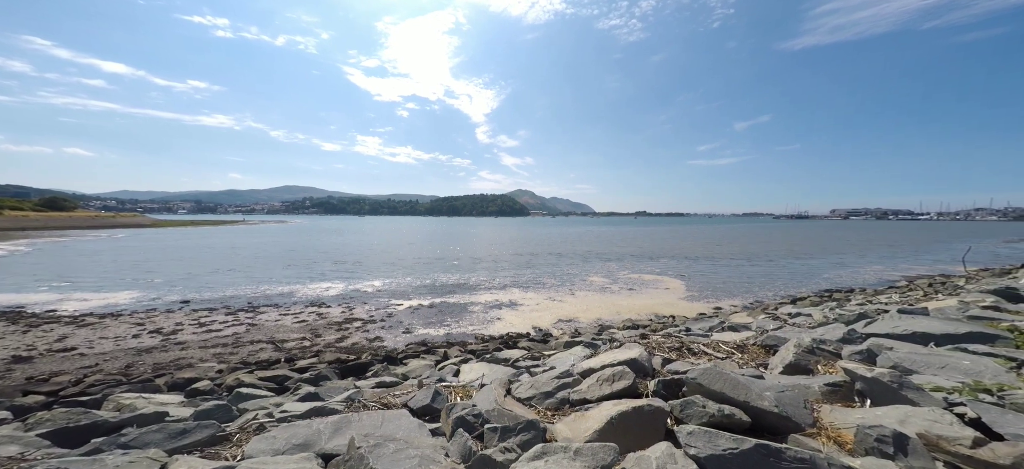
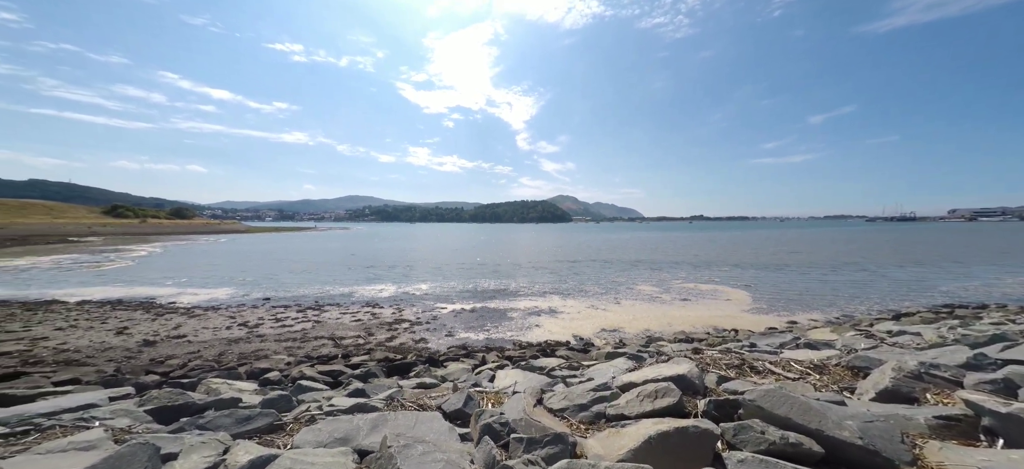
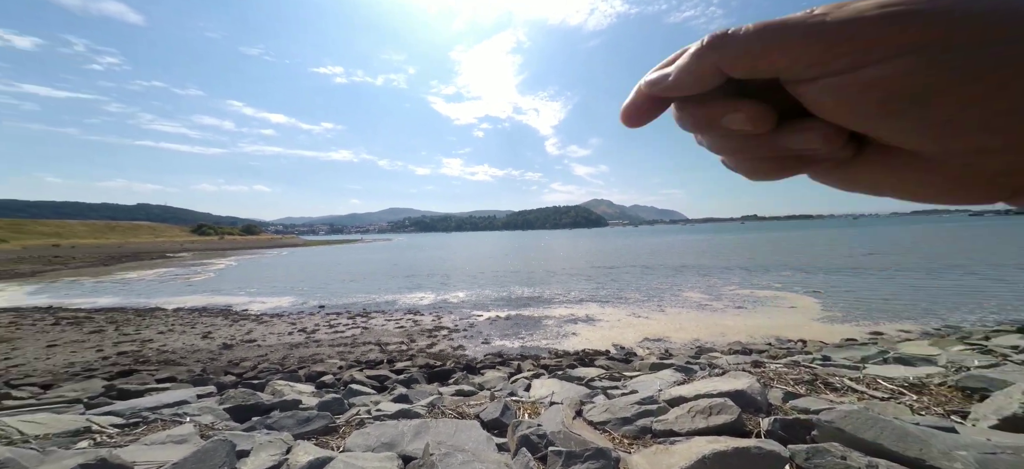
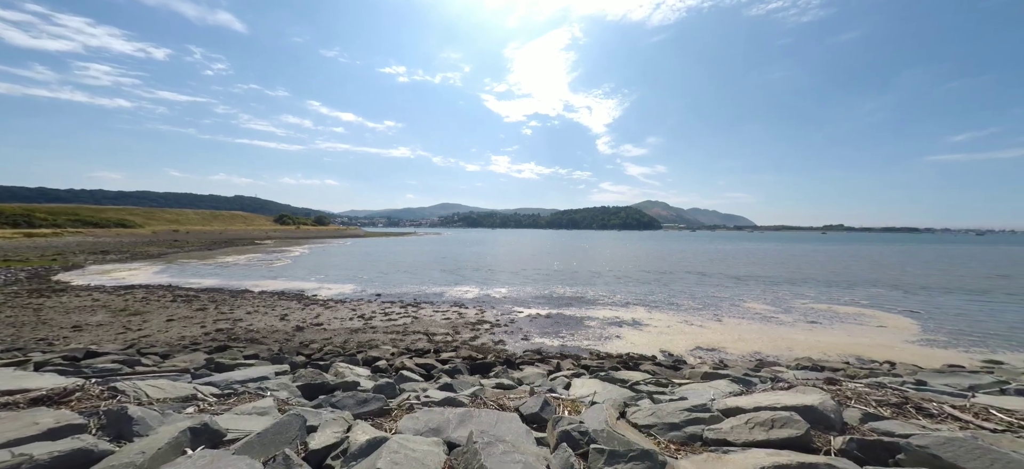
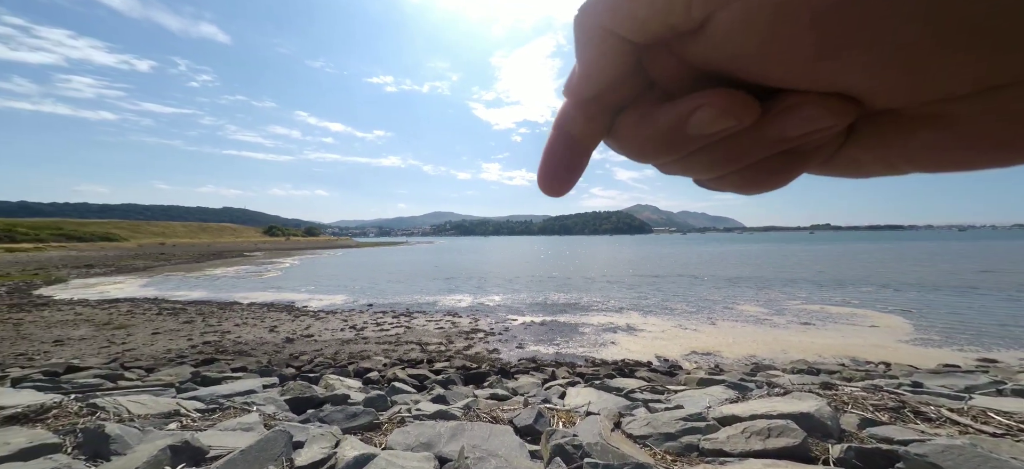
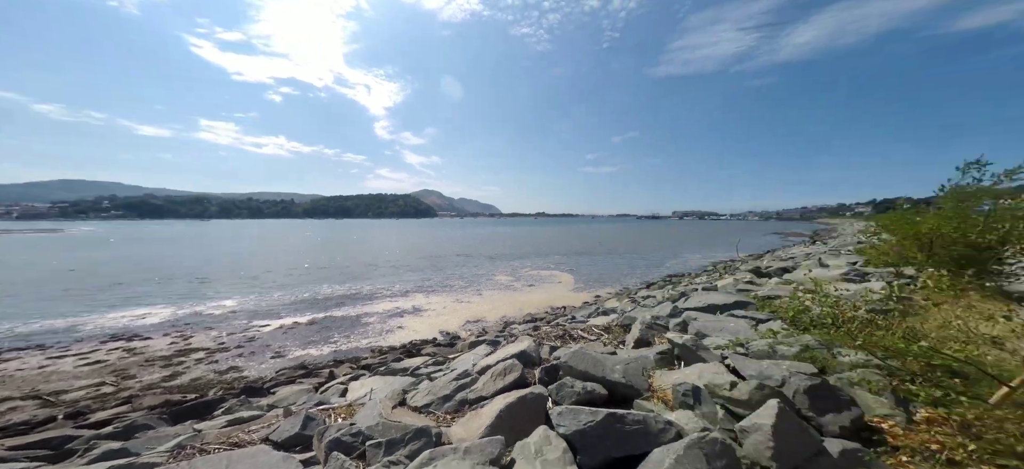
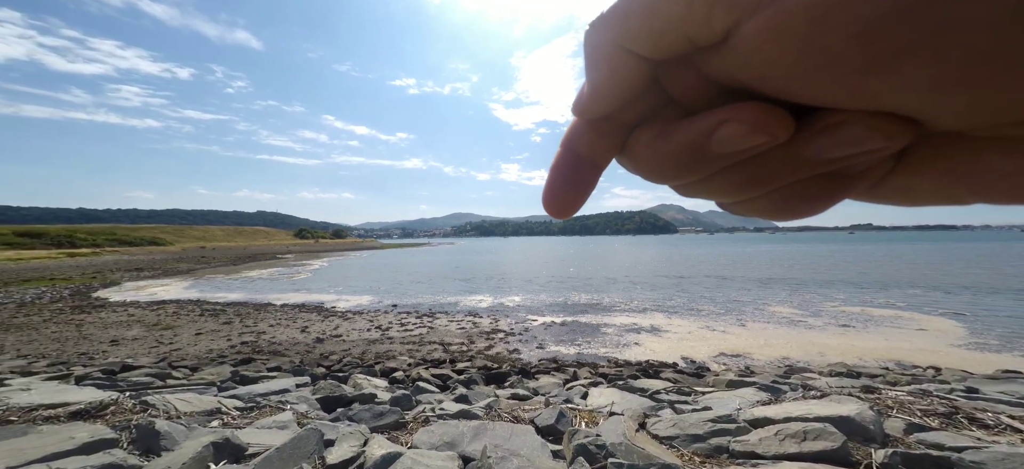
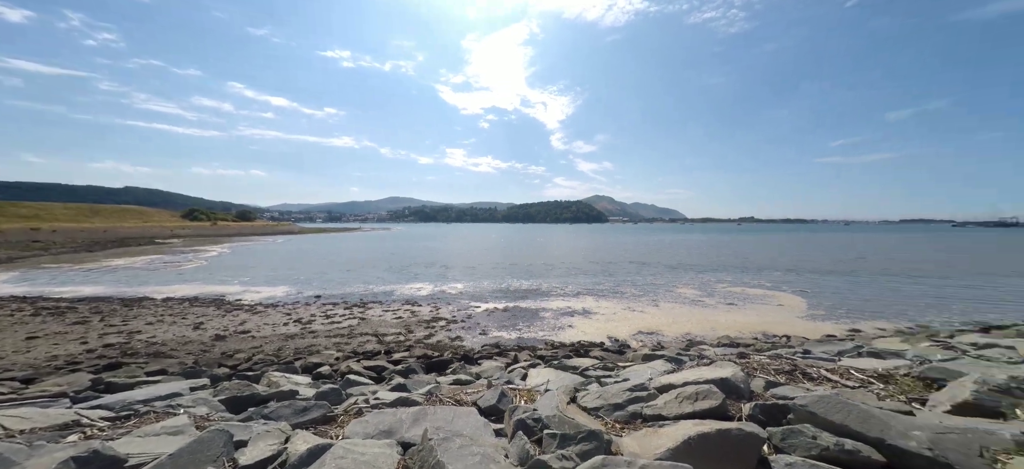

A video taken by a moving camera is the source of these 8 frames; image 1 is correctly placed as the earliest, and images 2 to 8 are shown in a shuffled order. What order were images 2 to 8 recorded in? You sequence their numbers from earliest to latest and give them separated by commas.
2, 3, 5, 7, 4, 8, 6
